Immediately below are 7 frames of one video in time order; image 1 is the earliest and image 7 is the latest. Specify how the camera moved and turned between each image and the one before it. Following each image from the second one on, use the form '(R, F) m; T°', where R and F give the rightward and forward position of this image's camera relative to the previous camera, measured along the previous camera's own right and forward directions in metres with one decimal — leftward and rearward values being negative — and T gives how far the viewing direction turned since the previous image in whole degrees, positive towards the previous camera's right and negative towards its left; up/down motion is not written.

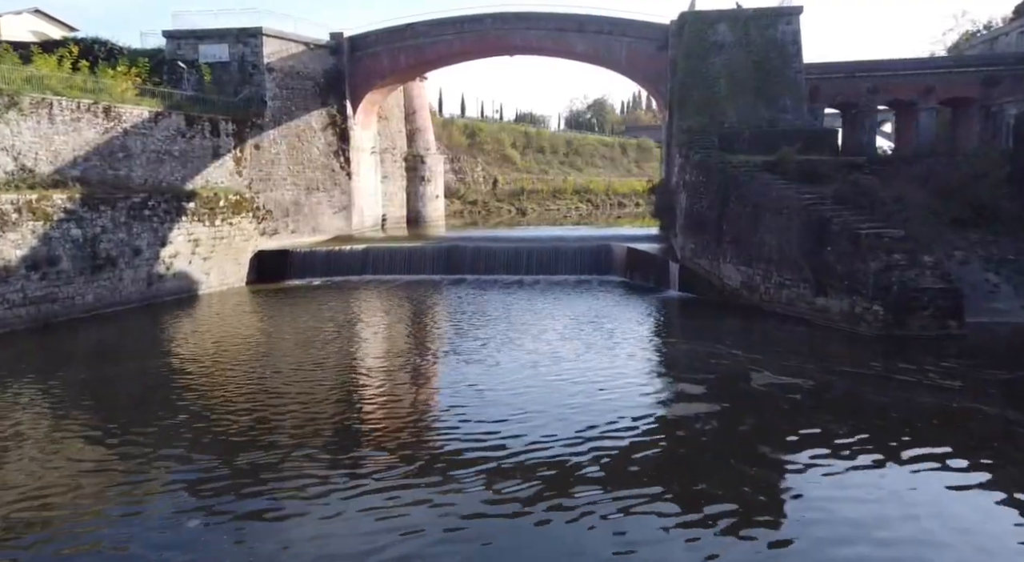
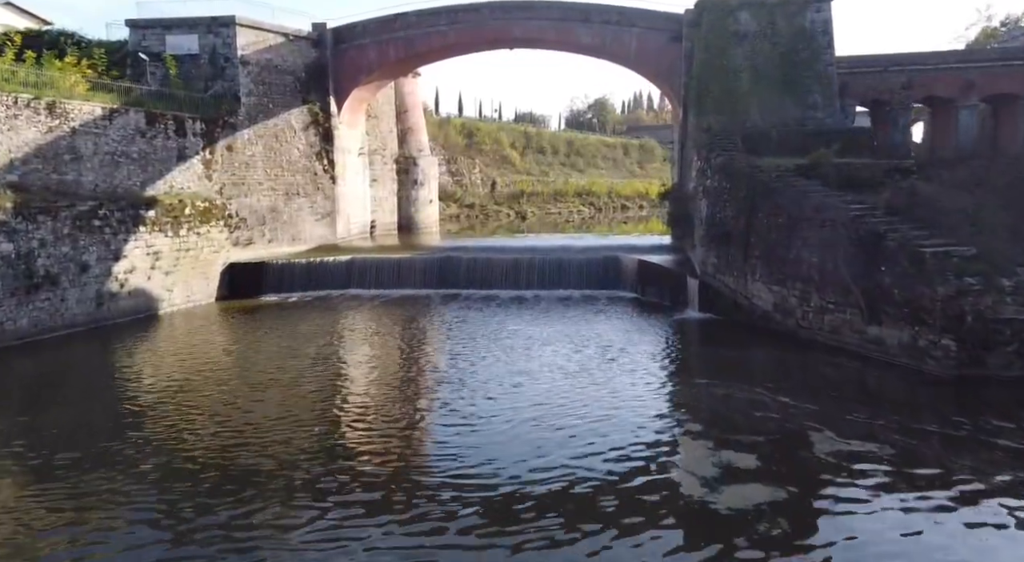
(0.0, +1.7) m; 0°
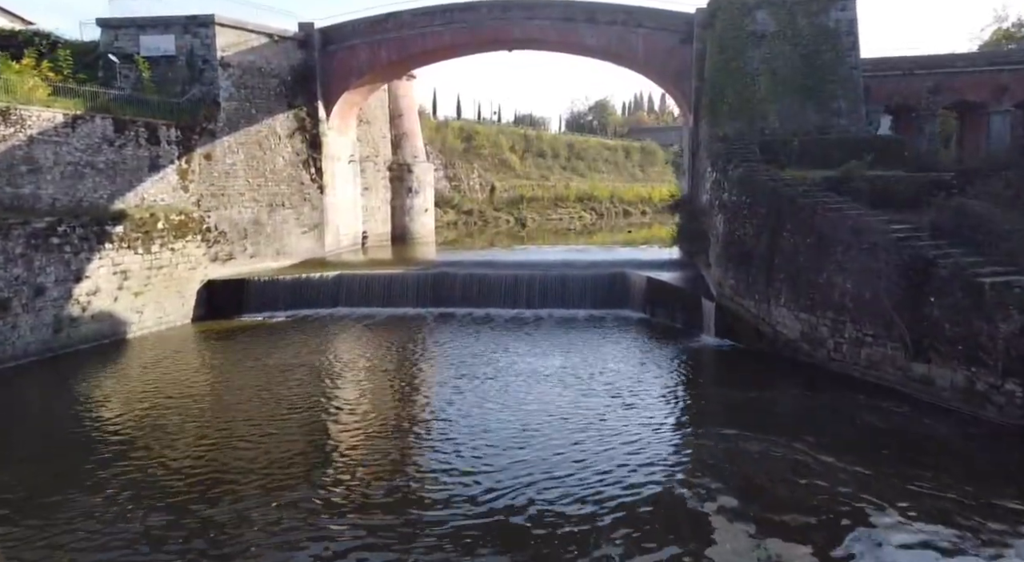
(0.0, +1.2) m; 0°
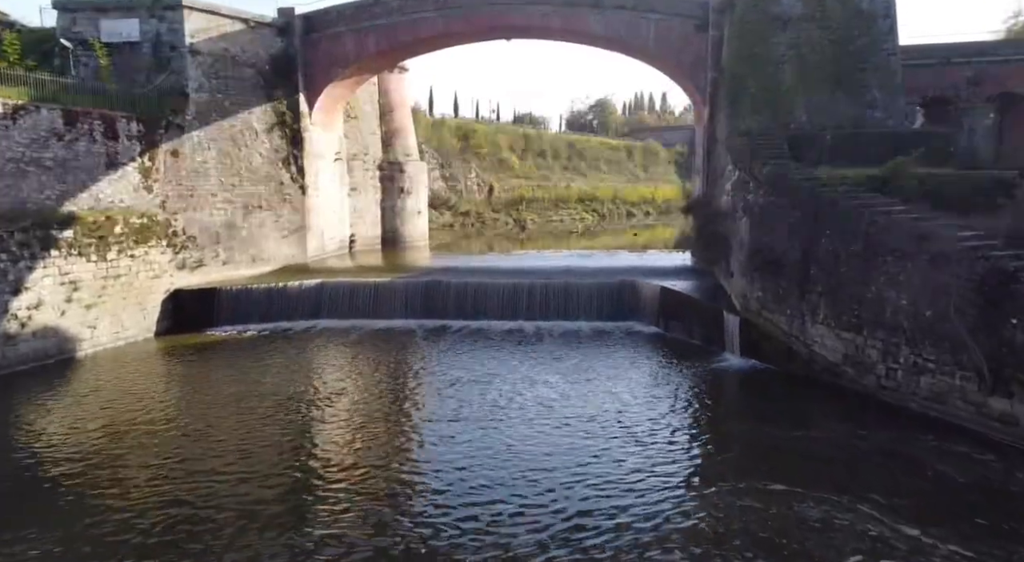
(0.0, +1.5) m; 0°
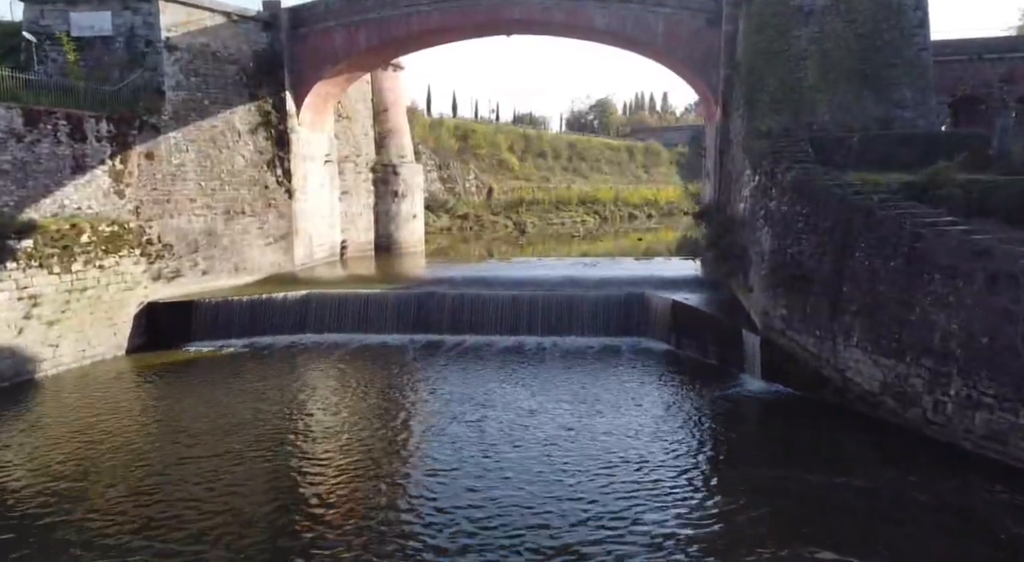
(0.0, +1.0) m; 0°
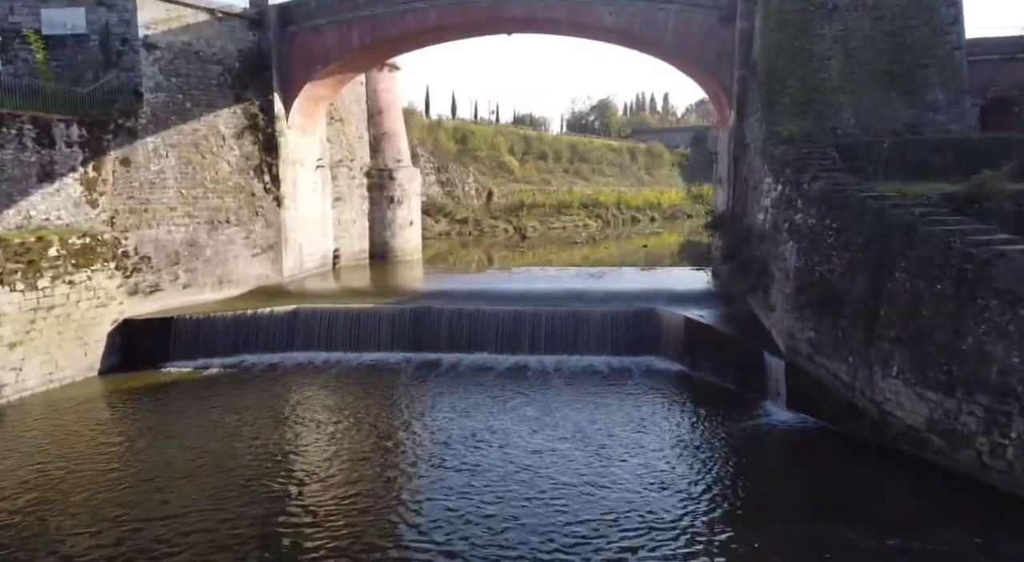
(0.0, +0.9) m; 0°
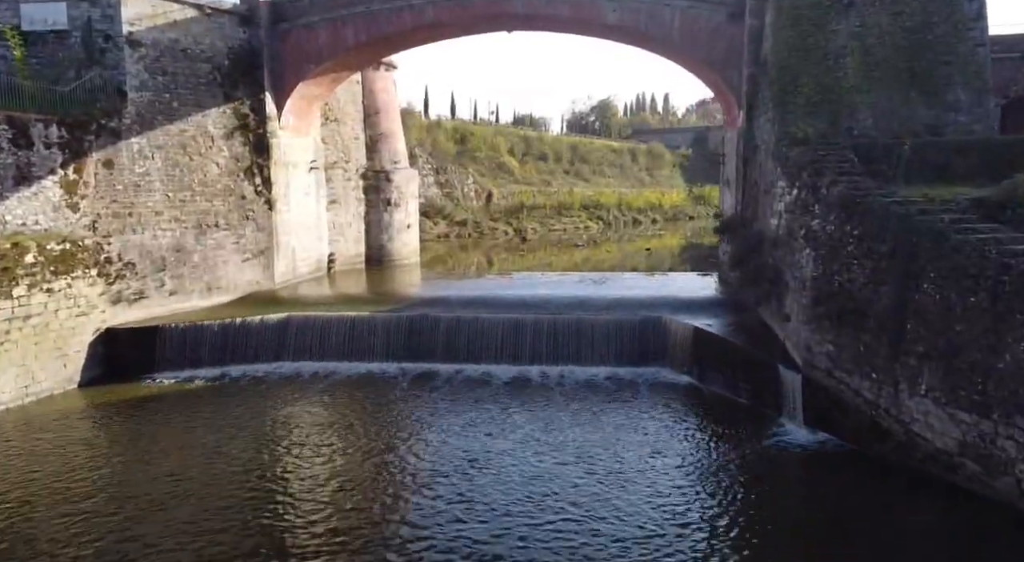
(0.0, +0.5) m; 0°
